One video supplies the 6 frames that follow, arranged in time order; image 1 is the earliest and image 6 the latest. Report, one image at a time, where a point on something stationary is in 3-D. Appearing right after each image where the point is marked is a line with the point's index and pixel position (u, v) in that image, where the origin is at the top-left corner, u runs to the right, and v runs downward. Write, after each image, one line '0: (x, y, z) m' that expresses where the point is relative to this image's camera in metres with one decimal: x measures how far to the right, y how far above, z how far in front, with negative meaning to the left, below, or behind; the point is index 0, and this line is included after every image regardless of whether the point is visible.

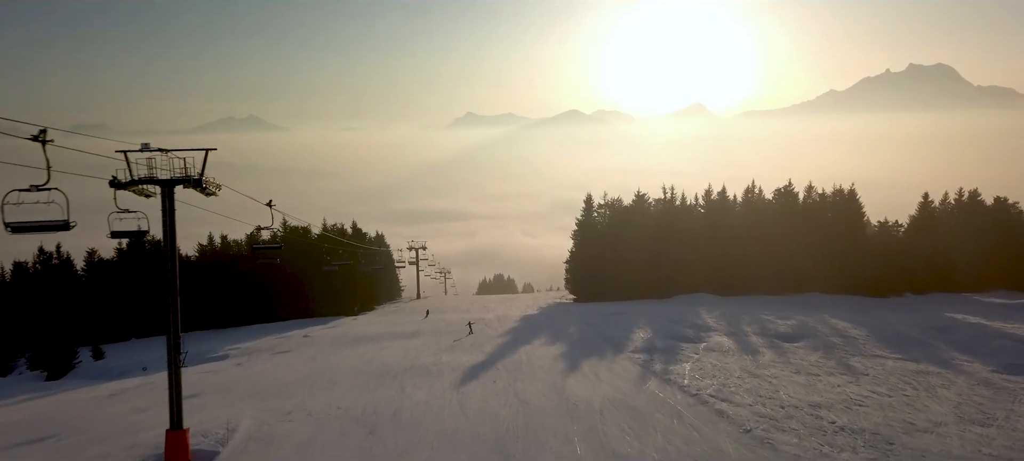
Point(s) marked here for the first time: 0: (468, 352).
0: (-1.3, -3.7, +19.5) m
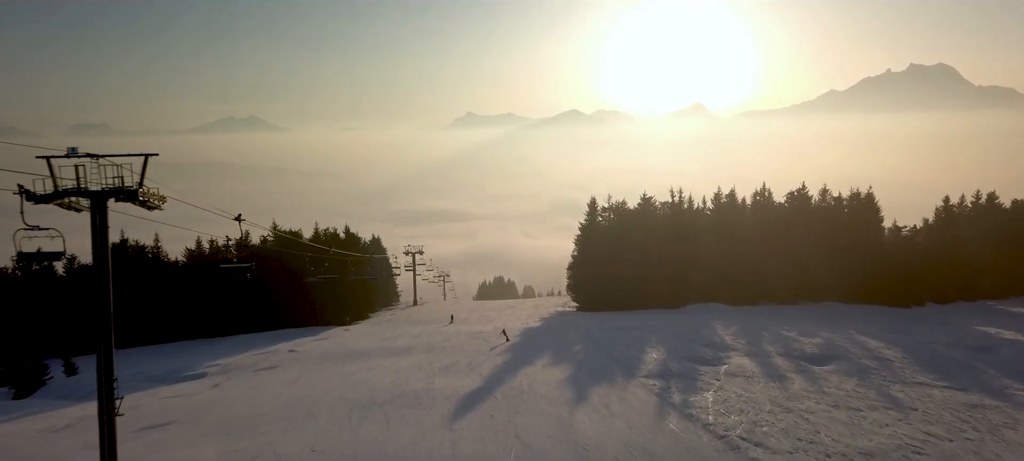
0: (-1.3, -4.0, +17.8) m
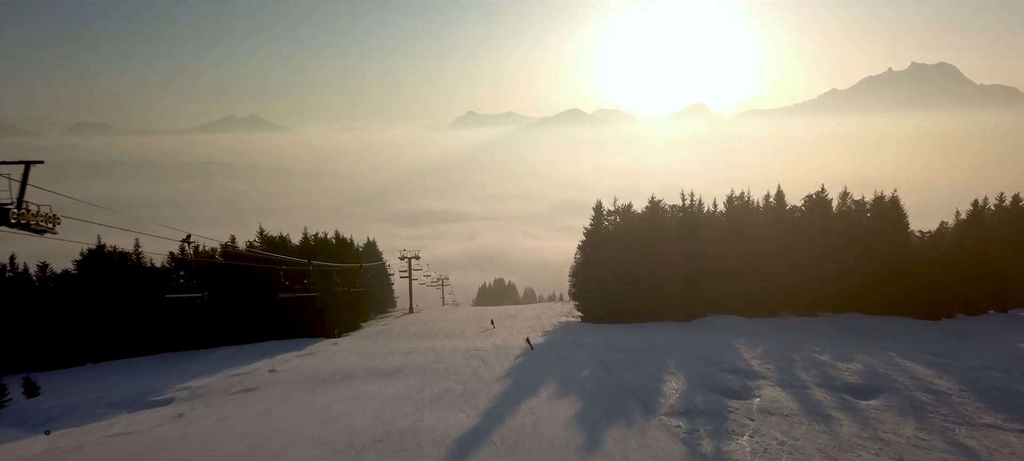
0: (-1.3, -4.3, +15.6) m
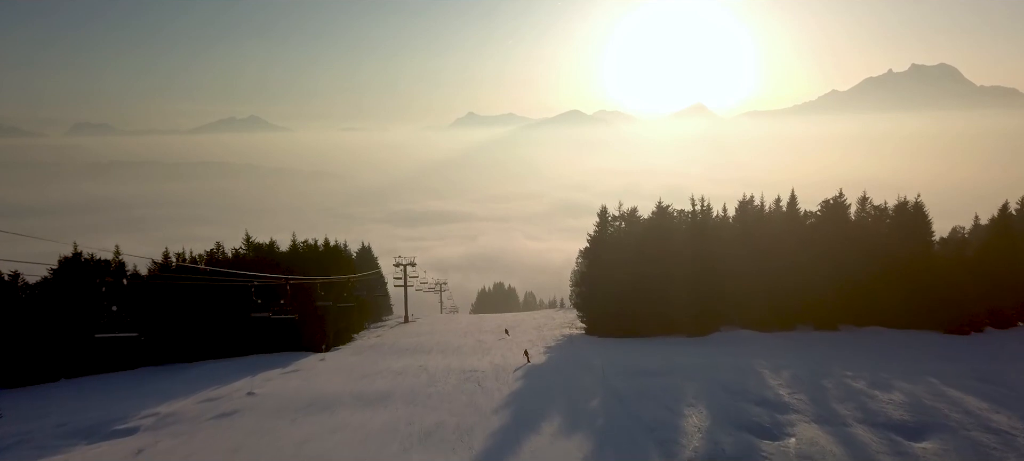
0: (-1.3, -4.7, +13.6) m
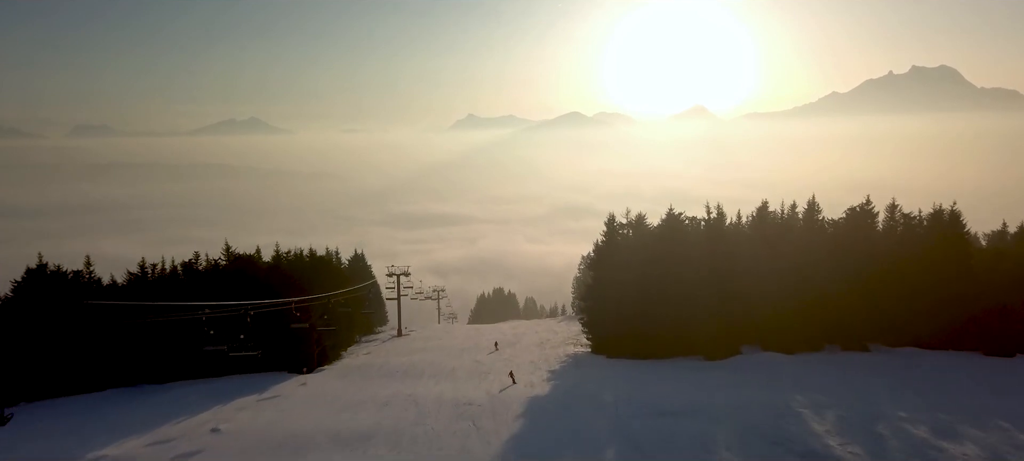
0: (-1.4, -5.1, +11.1) m
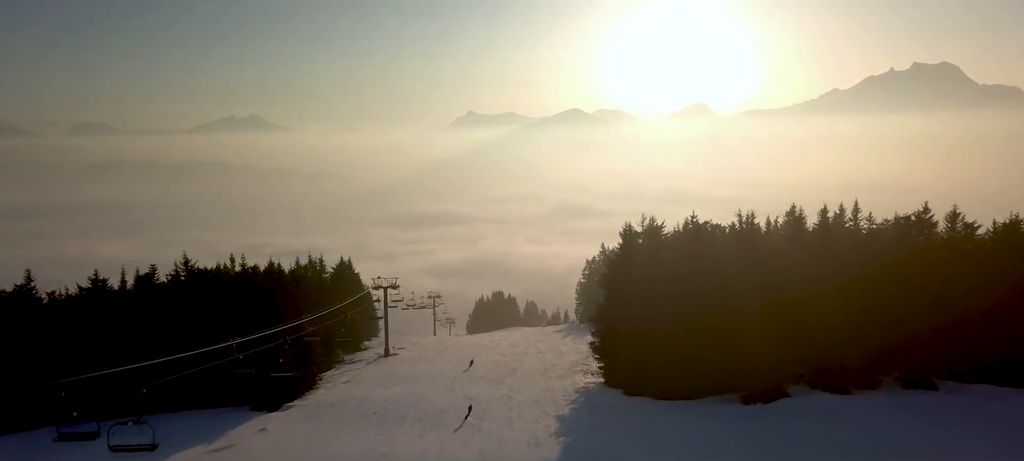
0: (-1.4, -5.7, +6.9) m
